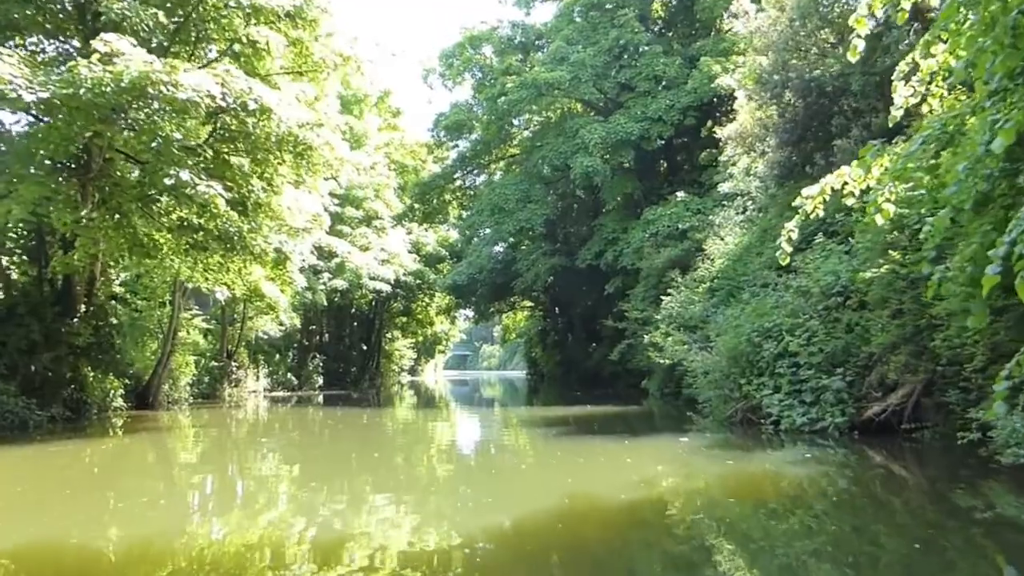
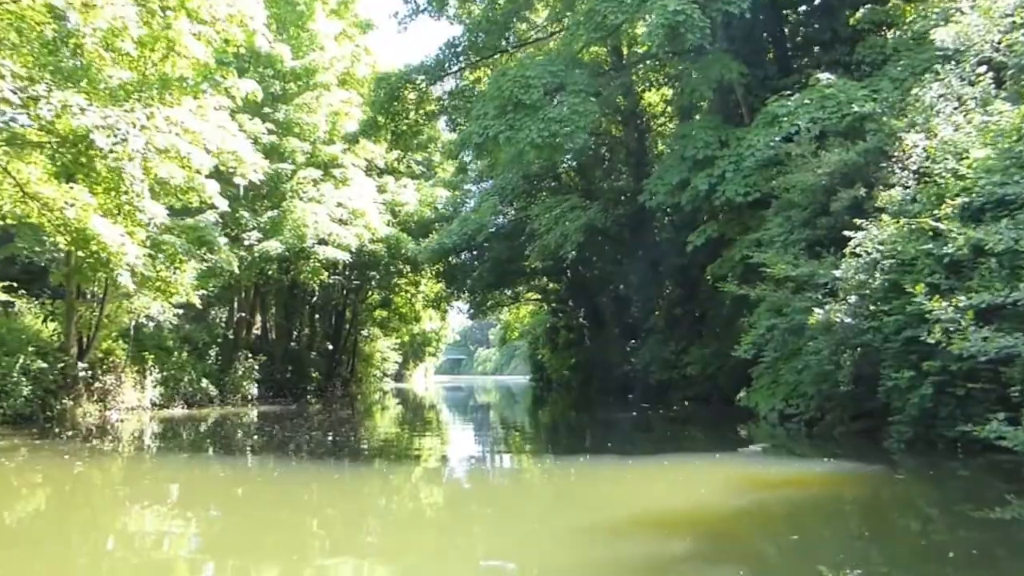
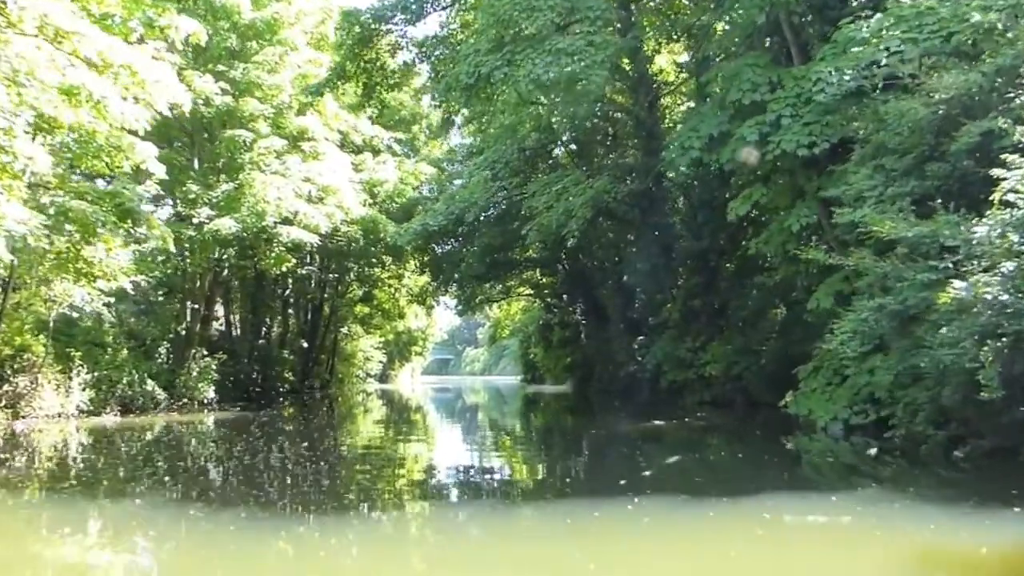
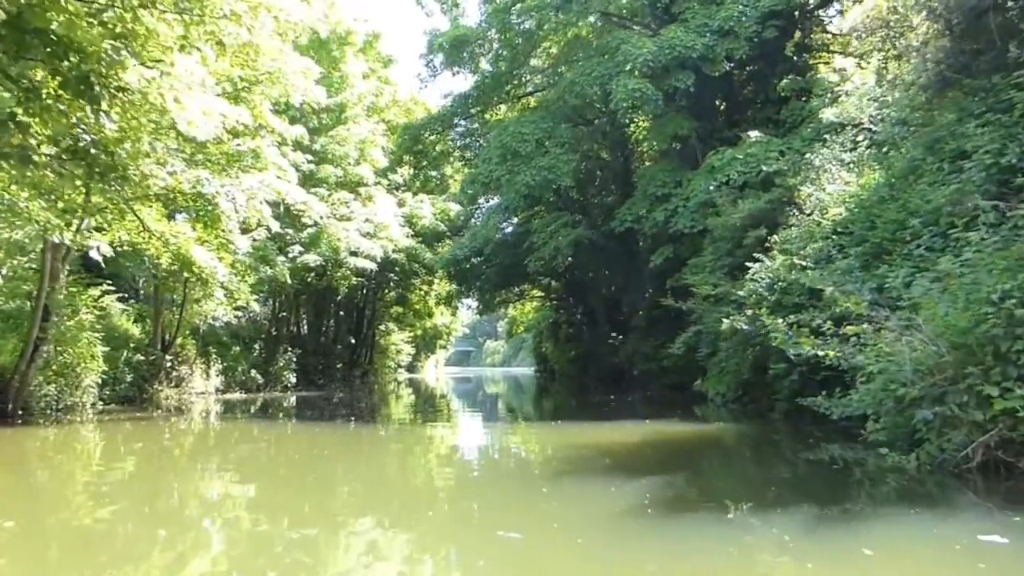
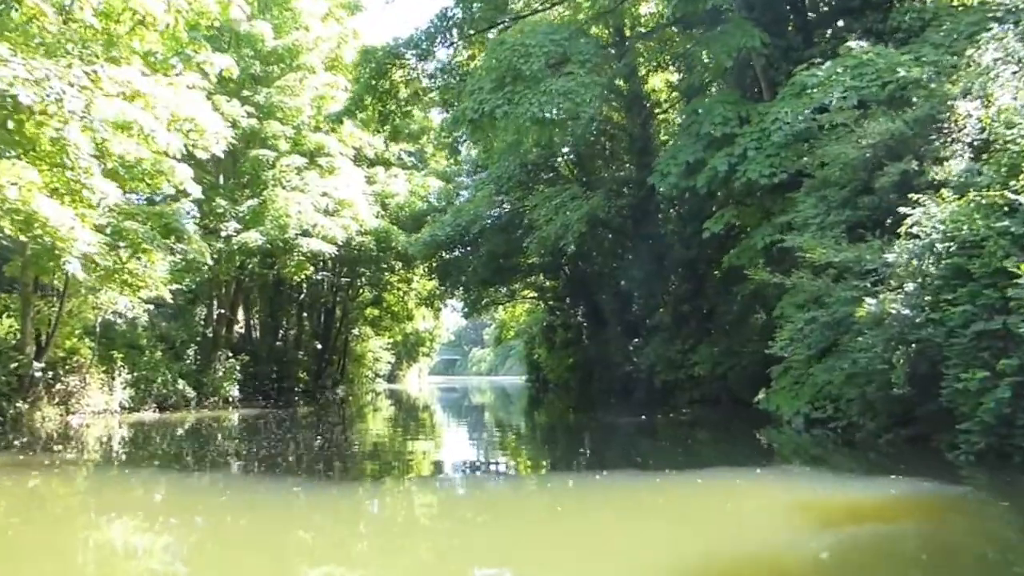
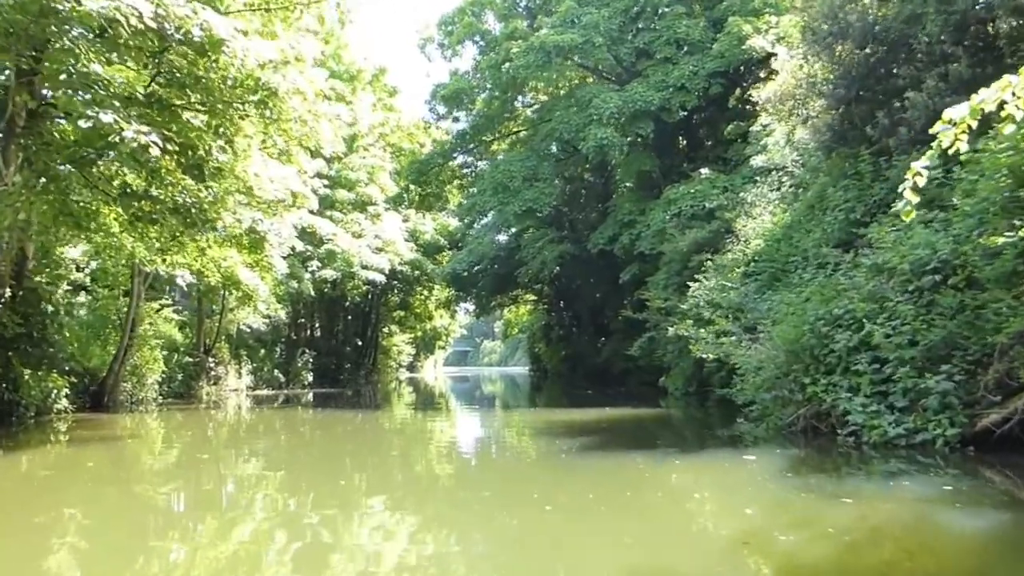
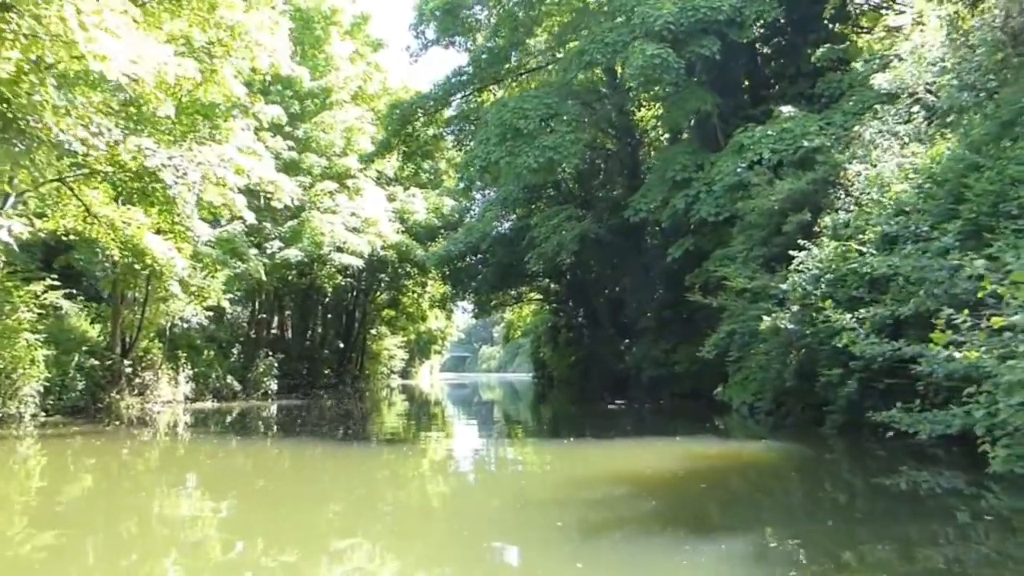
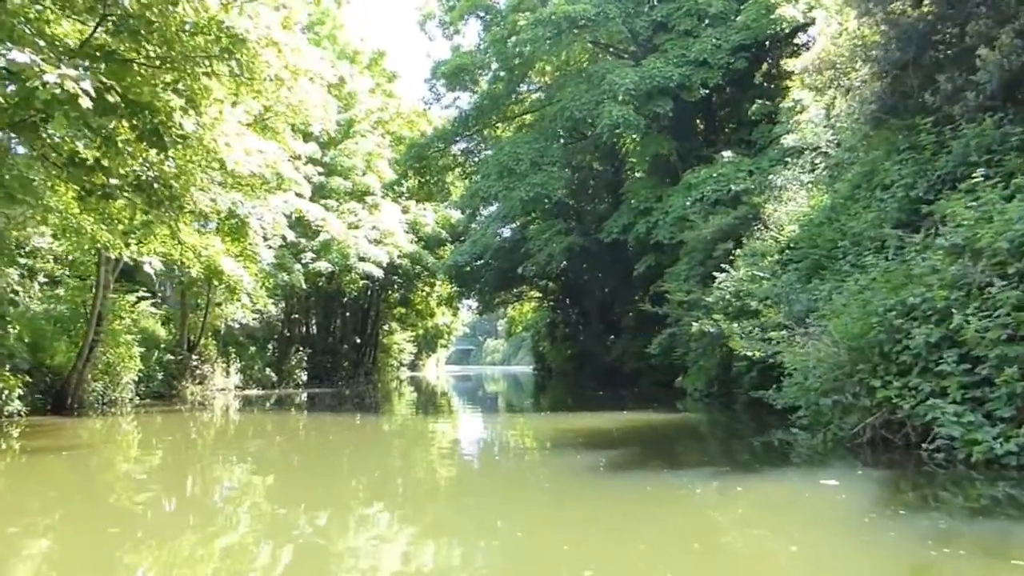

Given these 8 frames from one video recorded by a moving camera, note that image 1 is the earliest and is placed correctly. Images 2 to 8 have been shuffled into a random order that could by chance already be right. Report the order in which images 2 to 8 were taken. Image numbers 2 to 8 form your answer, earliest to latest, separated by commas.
6, 8, 4, 7, 2, 5, 3
